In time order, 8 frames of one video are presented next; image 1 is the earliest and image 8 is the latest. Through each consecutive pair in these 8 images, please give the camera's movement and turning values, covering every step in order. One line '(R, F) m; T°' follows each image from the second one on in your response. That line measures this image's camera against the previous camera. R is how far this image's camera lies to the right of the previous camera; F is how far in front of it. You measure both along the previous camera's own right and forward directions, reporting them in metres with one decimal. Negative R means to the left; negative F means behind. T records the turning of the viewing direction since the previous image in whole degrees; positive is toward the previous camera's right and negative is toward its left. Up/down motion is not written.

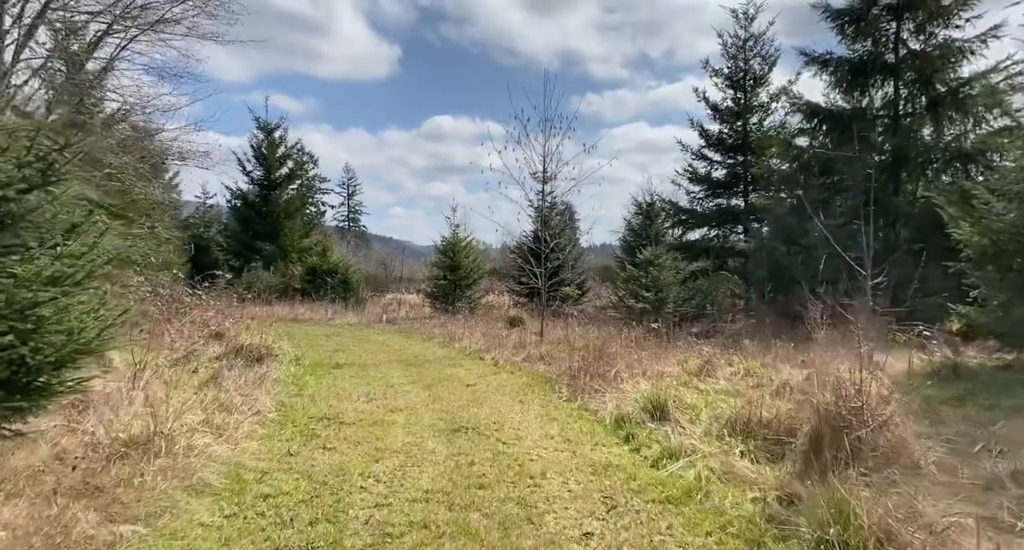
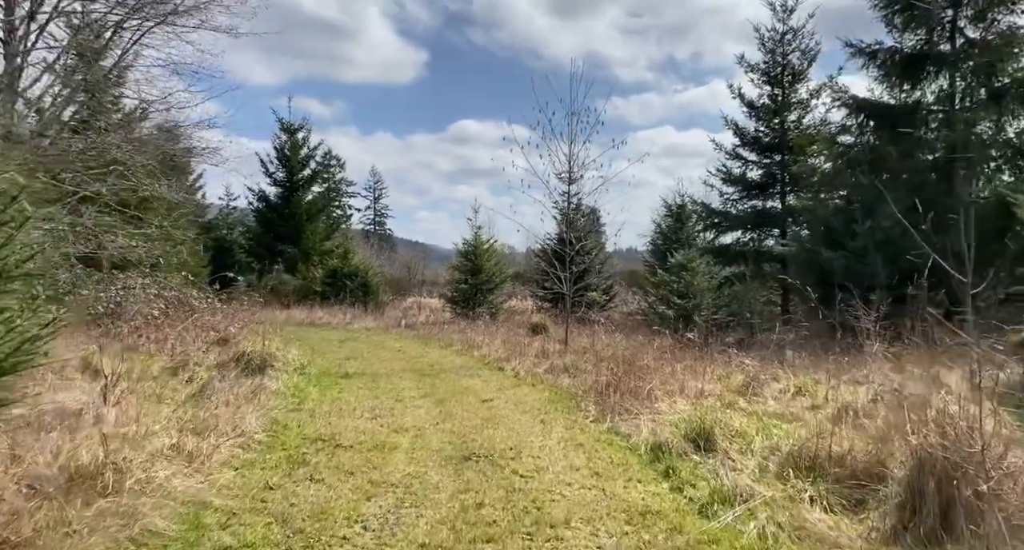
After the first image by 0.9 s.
(0.0, +0.9) m; -2°
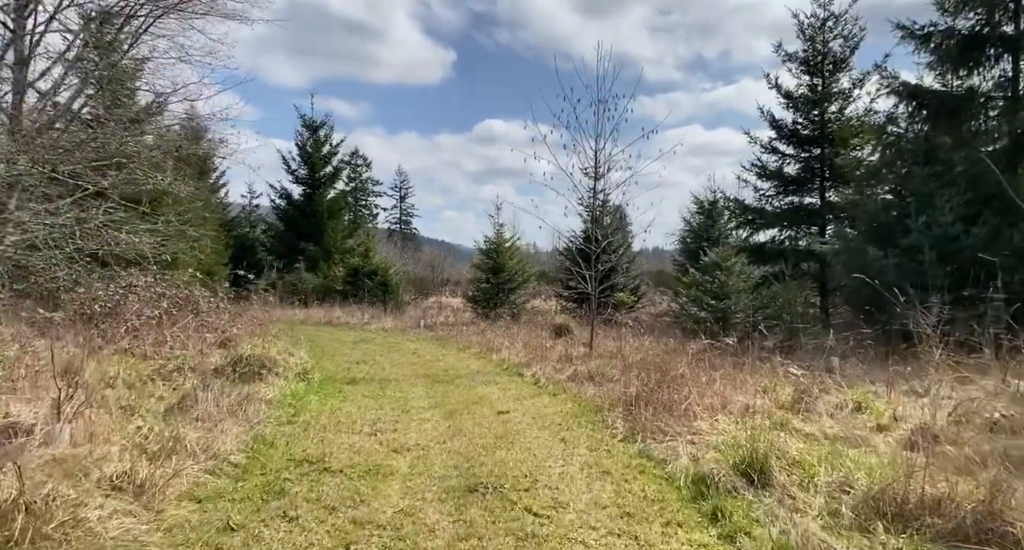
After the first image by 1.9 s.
(+0.1, +0.9) m; -2°
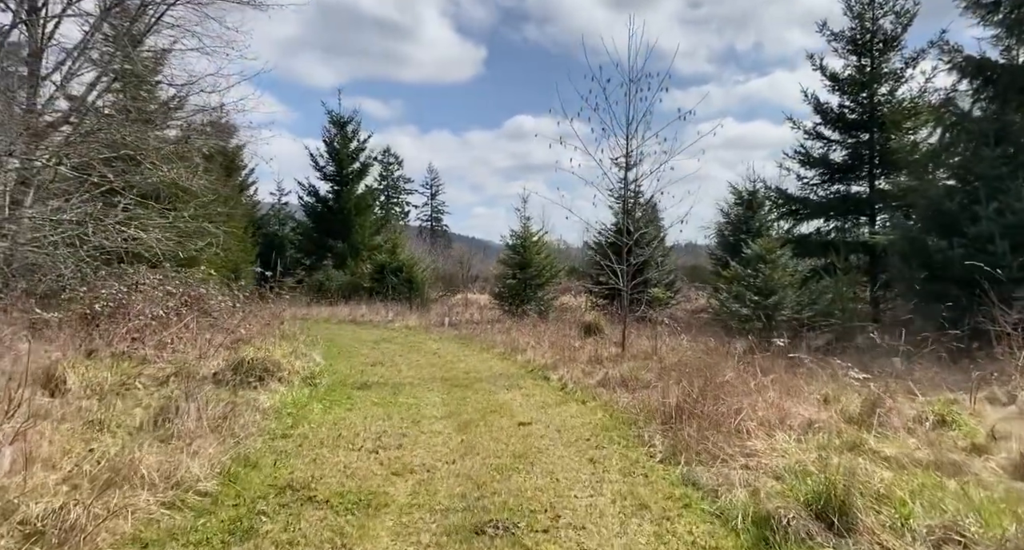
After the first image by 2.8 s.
(+0.1, +0.9) m; -2°
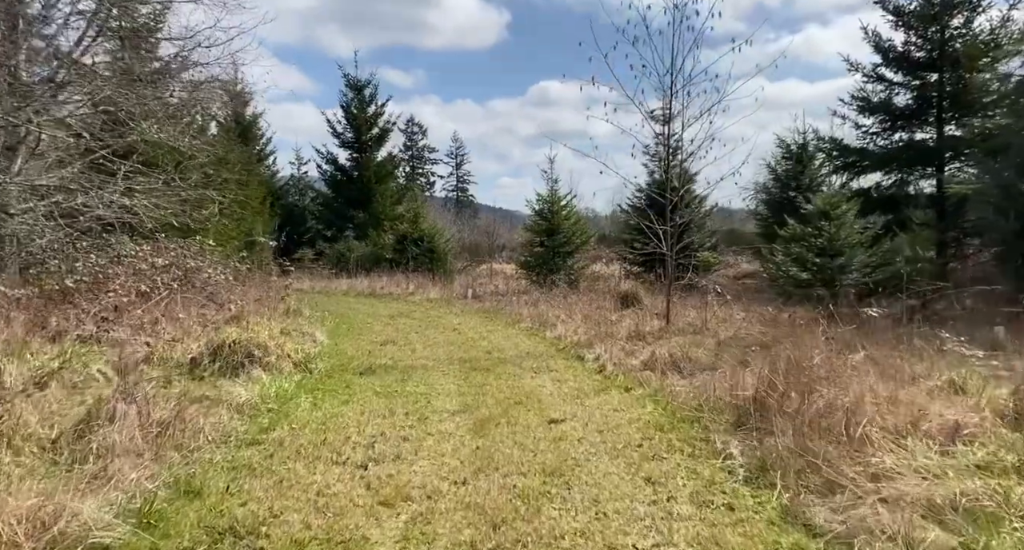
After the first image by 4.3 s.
(0.0, +1.4) m; -2°
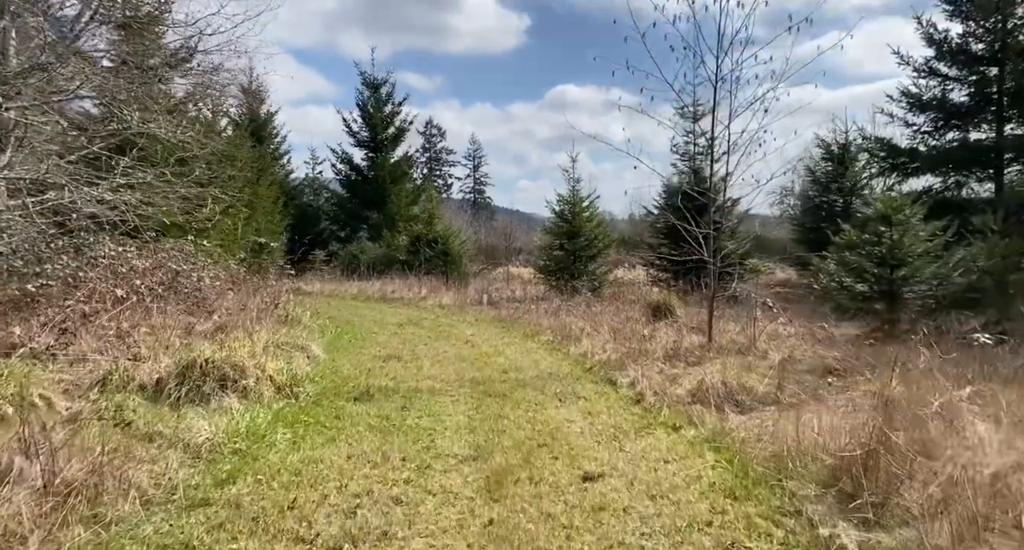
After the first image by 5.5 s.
(-0.1, +1.1) m; -1°
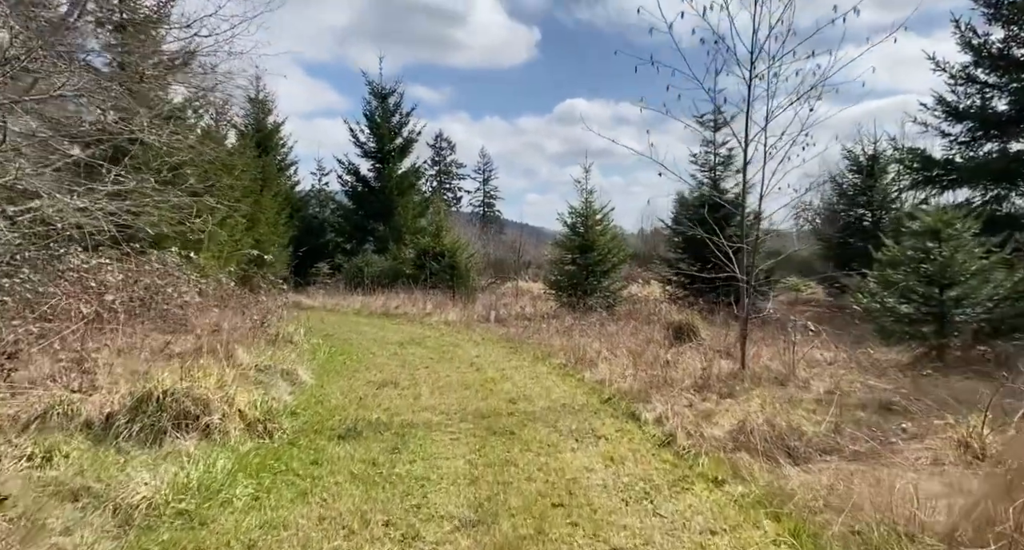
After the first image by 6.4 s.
(0.0, +0.9) m; -1°
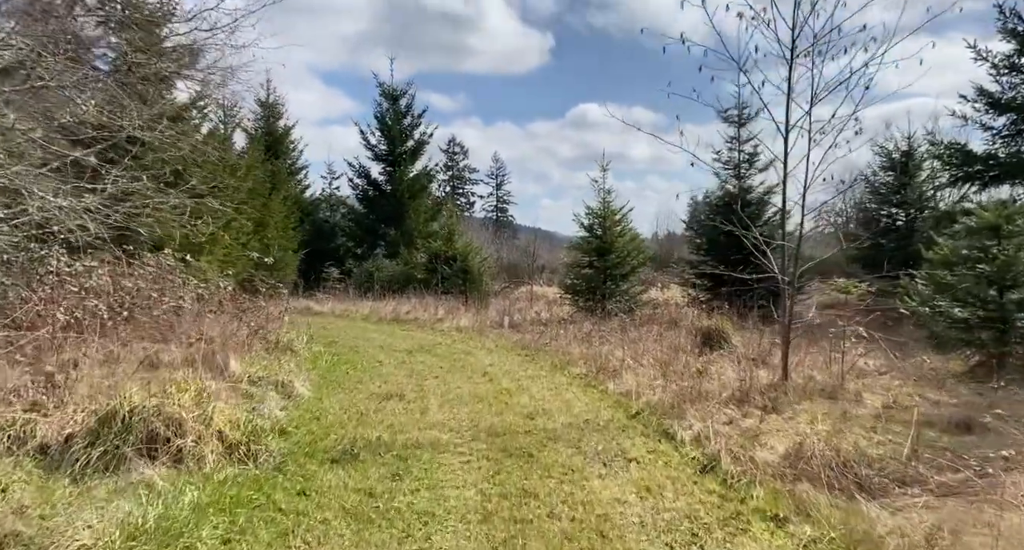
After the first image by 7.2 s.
(0.0, +0.7) m; -1°
